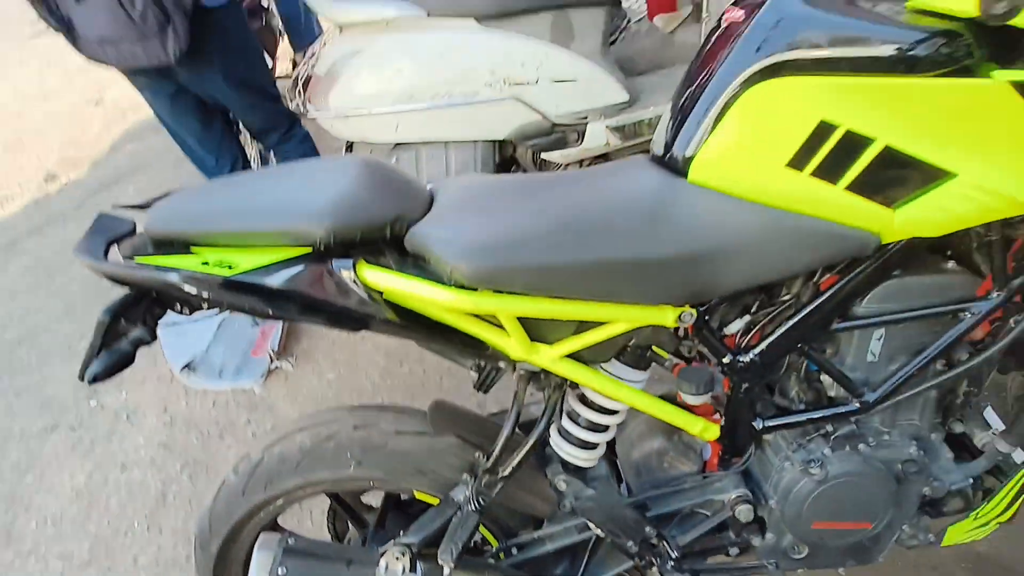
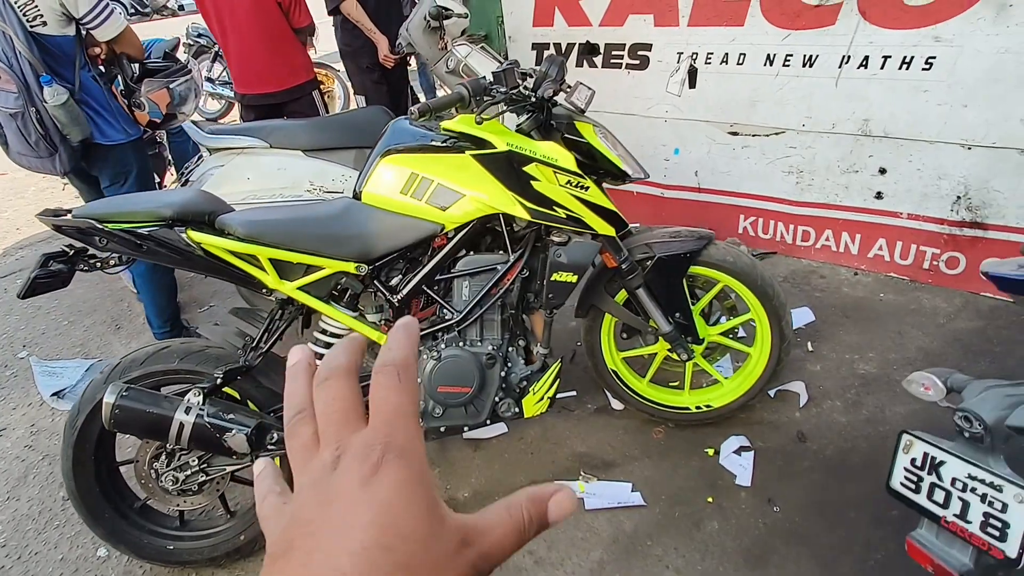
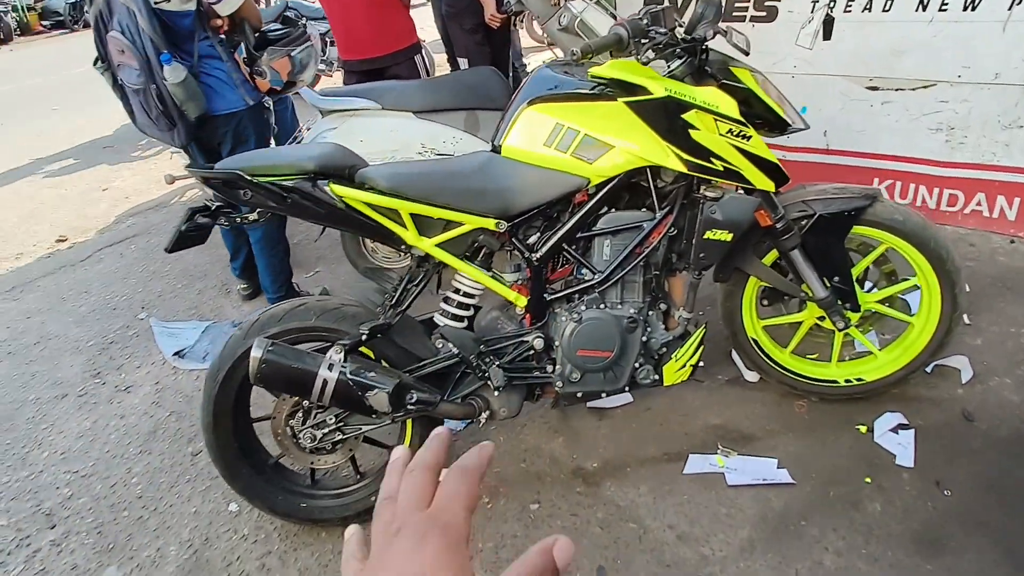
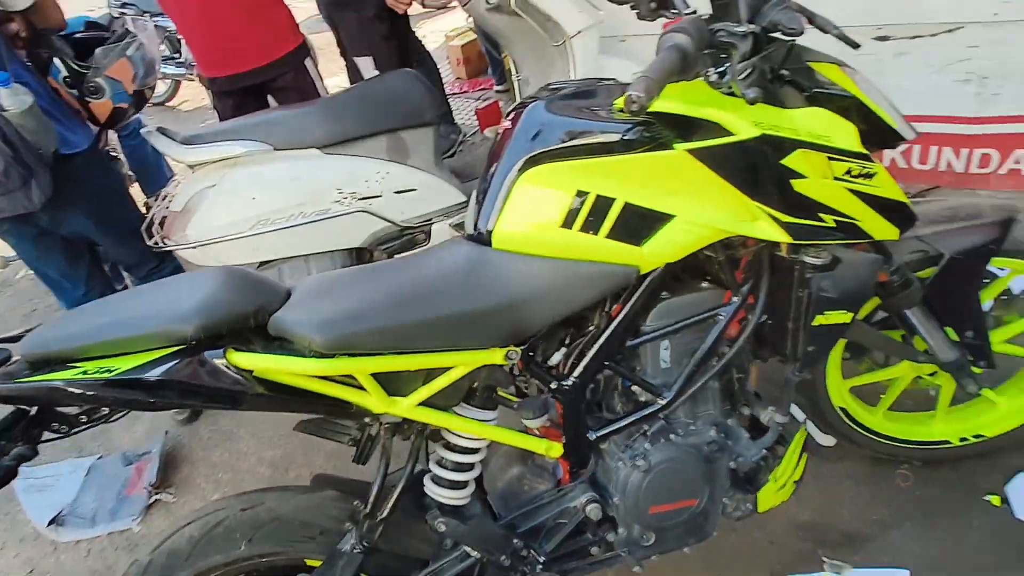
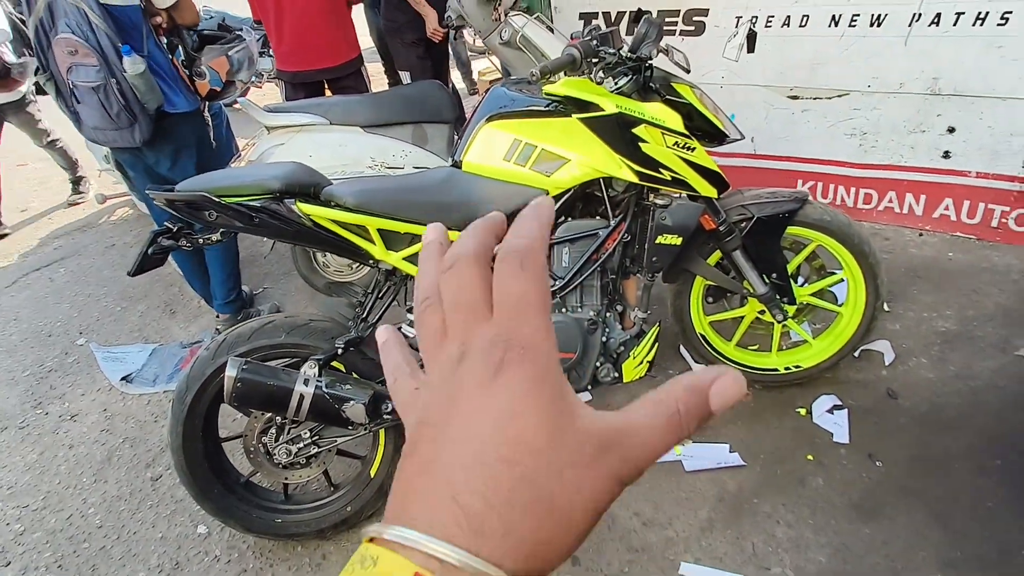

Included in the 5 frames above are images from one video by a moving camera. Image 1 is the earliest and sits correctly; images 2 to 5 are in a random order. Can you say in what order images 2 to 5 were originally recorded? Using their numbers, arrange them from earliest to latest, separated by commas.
4, 5, 2, 3
